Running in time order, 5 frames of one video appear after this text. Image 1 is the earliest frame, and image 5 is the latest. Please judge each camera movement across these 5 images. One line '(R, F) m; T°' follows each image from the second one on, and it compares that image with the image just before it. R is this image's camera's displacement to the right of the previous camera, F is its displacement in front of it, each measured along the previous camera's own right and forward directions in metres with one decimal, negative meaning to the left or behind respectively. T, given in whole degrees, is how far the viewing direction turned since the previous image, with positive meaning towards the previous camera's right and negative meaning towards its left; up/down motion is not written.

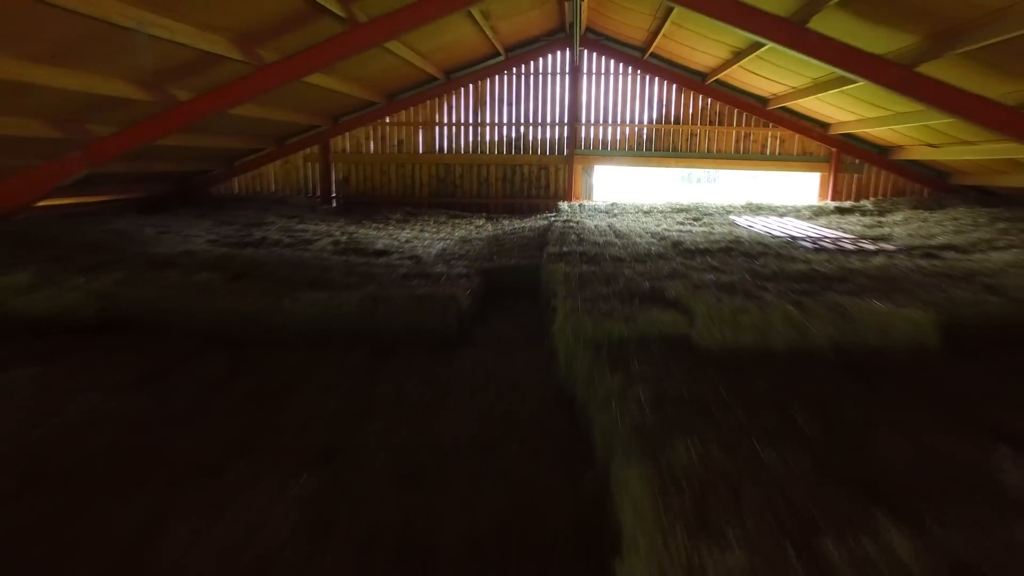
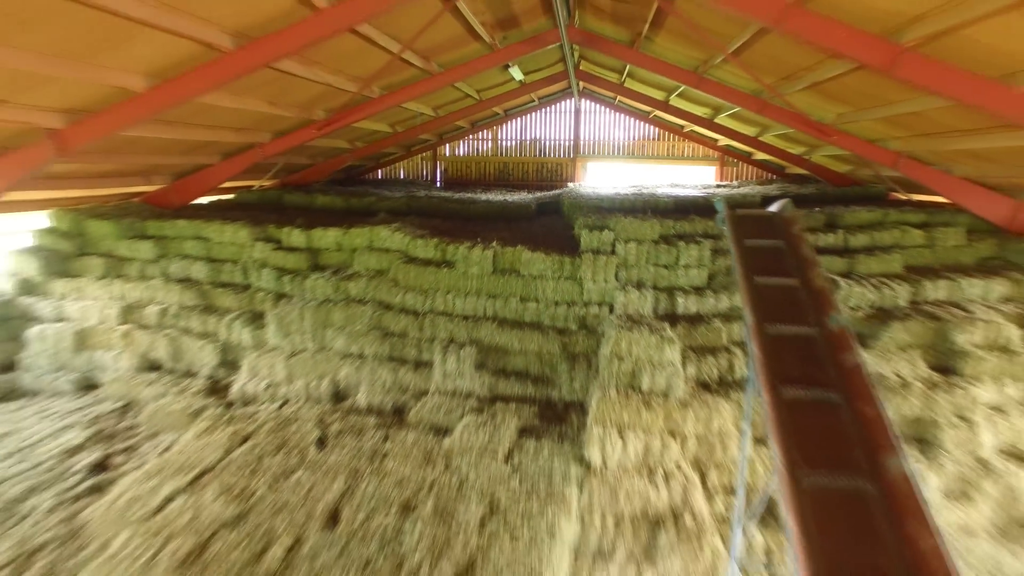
(-0.3, -4.2) m; -1°
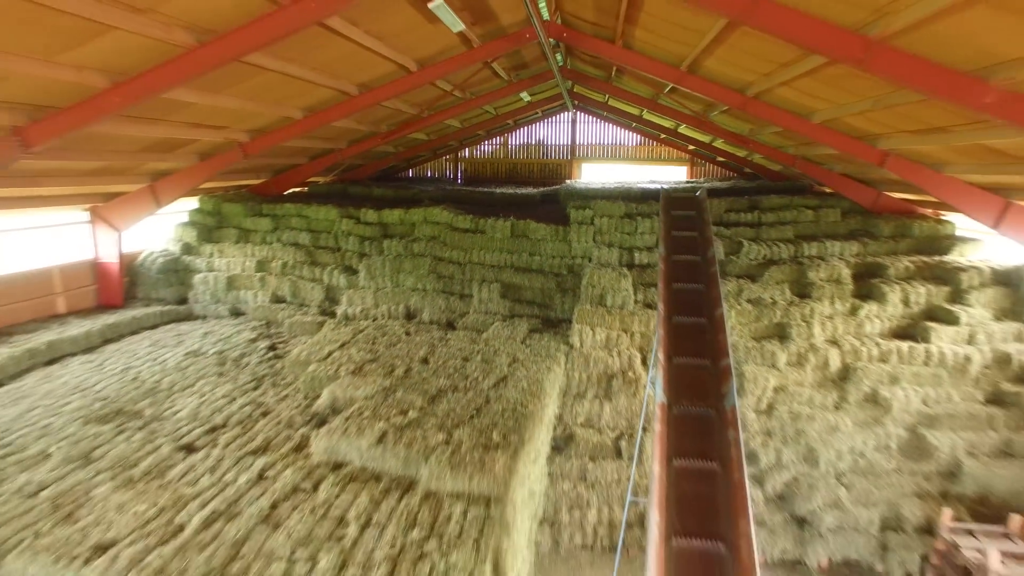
(-0.1, -2.1) m; 0°
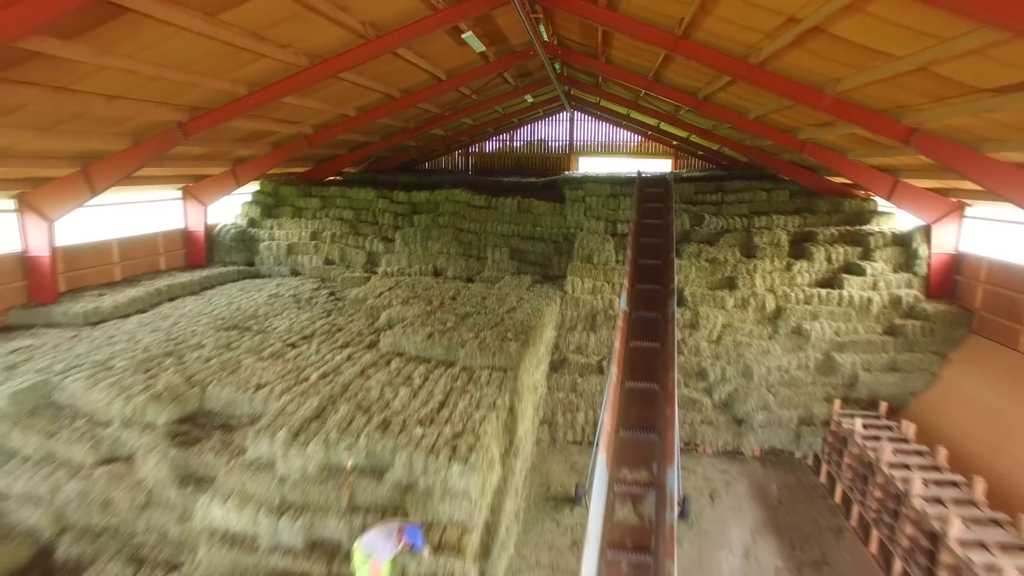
(0.0, -1.5) m; 0°
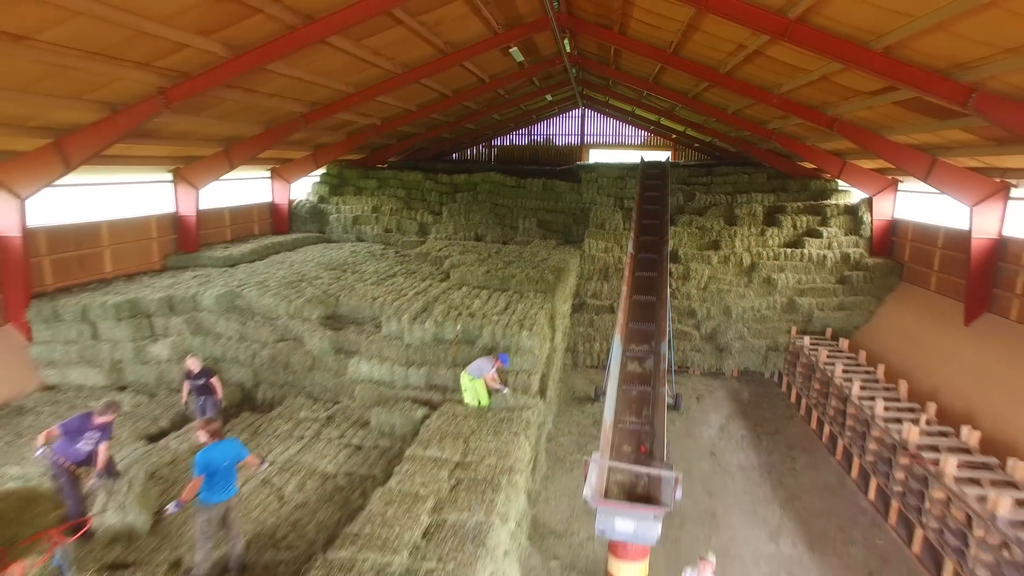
(-0.4, -1.8) m; 0°
